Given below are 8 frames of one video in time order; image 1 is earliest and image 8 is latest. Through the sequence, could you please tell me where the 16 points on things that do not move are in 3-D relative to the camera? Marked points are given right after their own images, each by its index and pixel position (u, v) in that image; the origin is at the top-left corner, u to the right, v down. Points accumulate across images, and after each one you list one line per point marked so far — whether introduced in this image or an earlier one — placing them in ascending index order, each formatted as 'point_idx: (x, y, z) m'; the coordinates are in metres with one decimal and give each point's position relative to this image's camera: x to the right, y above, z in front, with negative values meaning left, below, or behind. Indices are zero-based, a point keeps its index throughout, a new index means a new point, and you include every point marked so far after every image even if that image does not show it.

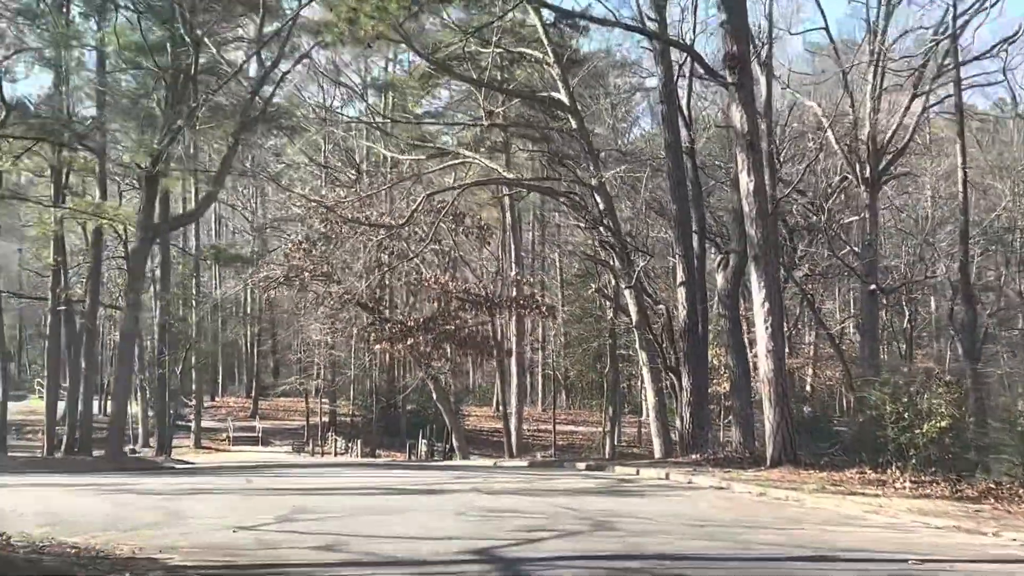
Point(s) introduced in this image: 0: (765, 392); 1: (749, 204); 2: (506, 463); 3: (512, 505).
0: (+4.0, -1.6, +14.5) m
1: (+3.8, +1.4, +14.7) m
2: (-0.2, -3.8, +19.9) m
3: (0.0, -2.2, +9.4) m
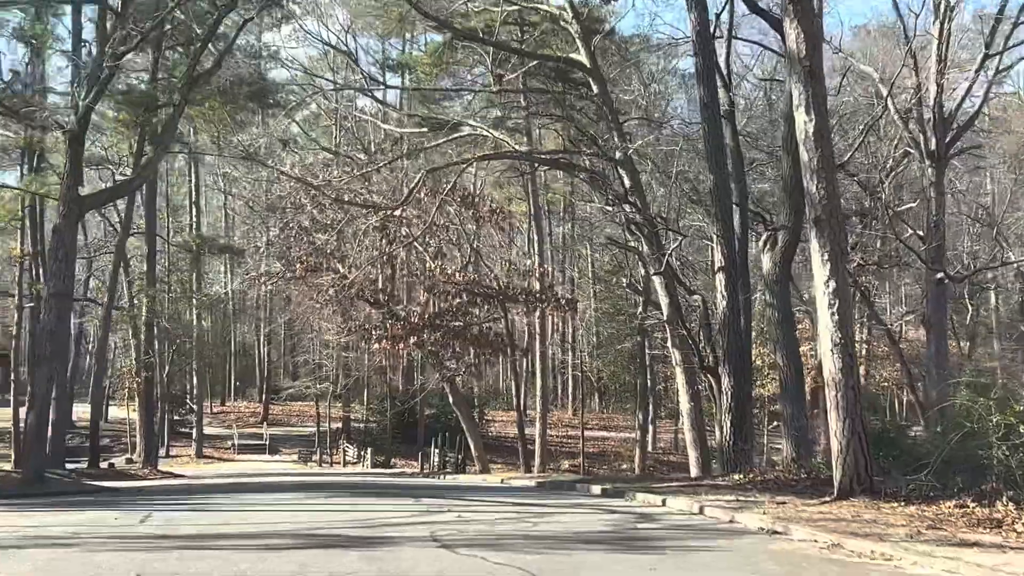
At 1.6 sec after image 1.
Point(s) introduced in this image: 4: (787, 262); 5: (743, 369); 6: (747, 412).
0: (+3.9, -1.3, +11.3) m
1: (+3.7, +1.7, +11.5) m
2: (0.0, -3.6, +16.9) m
3: (-0.3, -2.0, +6.4) m
4: (+5.1, +0.5, +17.1) m
5: (+4.6, -1.6, +18.5) m
6: (+4.7, -2.5, +18.4) m
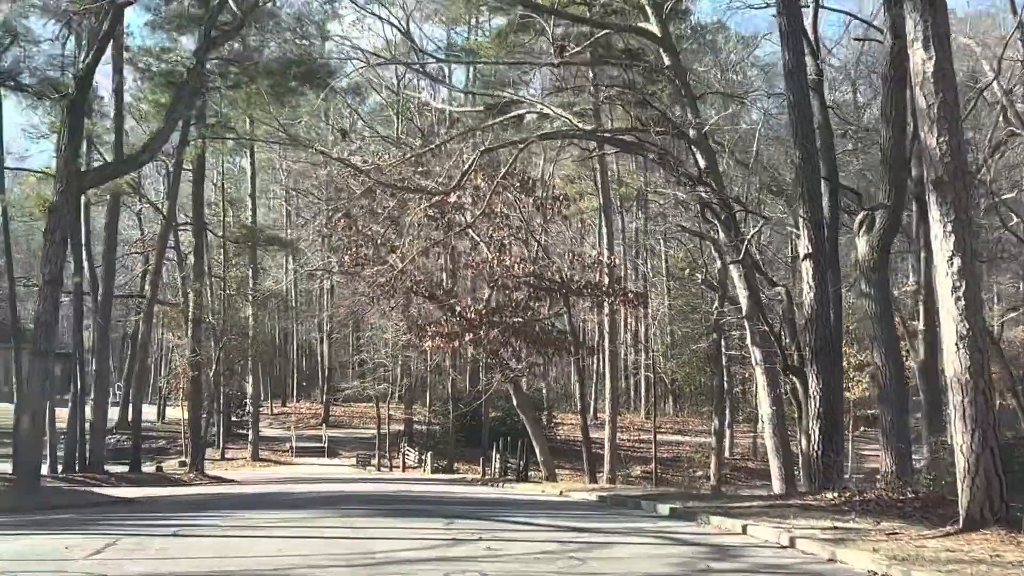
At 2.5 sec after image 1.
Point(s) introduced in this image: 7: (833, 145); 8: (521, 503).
0: (+4.4, -1.1, +9.2) m
1: (+4.2, +1.9, +9.4) m
2: (+0.9, -3.4, +15.0) m
3: (-0.2, -1.8, +4.6) m
4: (+6.0, +0.6, +14.9) m
5: (+5.7, -1.4, +16.3) m
6: (+5.7, -2.3, +16.2) m
7: (+6.2, +2.8, +17.9) m
8: (+0.1, -3.1, +13.1) m
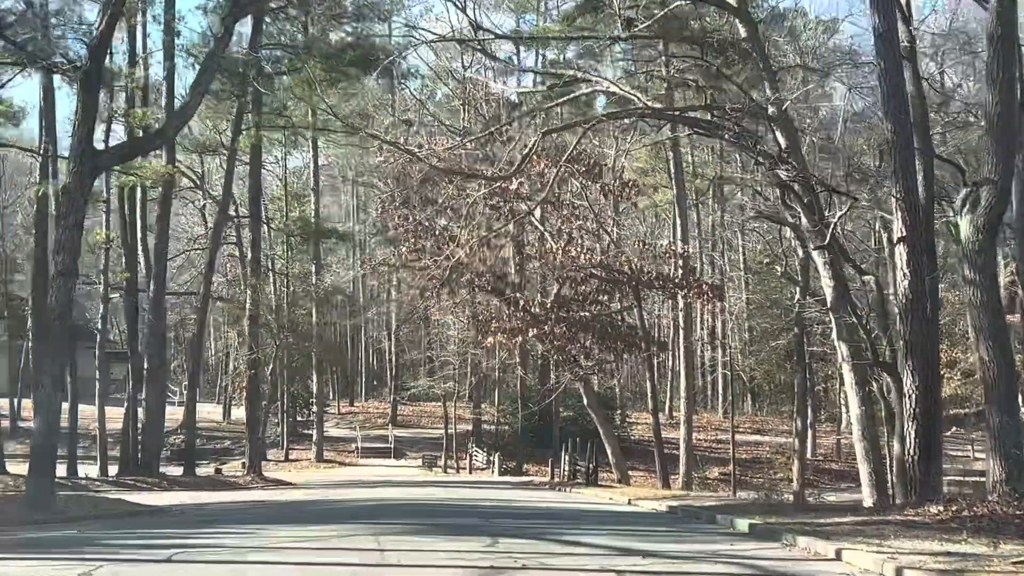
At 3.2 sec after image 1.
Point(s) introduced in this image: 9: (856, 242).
0: (+4.8, -1.0, +7.7) m
1: (+4.6, +2.1, +7.9) m
2: (+1.8, -3.3, +13.8) m
3: (-0.1, -1.7, +3.5) m
4: (+6.9, +0.8, +13.2) m
5: (+6.7, -1.2, +14.6) m
6: (+6.7, -2.1, +14.6) m
7: (+7.3, +3.0, +16.2) m
8: (+0.9, -2.9, +11.9) m
9: (+7.4, +1.0, +19.8) m
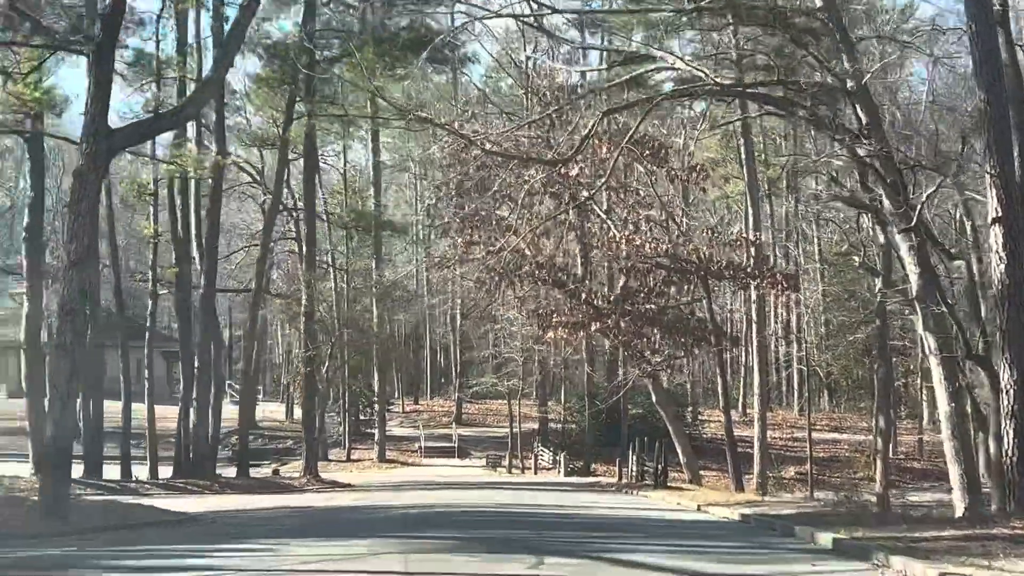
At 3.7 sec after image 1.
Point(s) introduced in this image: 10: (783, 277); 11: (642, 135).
0: (+5.1, -0.8, +6.4) m
1: (+4.9, +2.2, +6.6) m
2: (+2.6, -3.1, +12.7) m
3: (-0.1, -1.6, +2.6) m
4: (+7.6, +1.1, +11.7) m
5: (+7.5, -1.0, +13.2) m
6: (+7.6, -1.9, +13.1) m
7: (+8.2, +3.2, +14.7) m
8: (+1.6, -2.8, +10.9) m
9: (+8.6, +1.2, +18.3) m
10: (+5.4, +0.2, +18.4) m
11: (+2.6, +3.1, +18.6) m
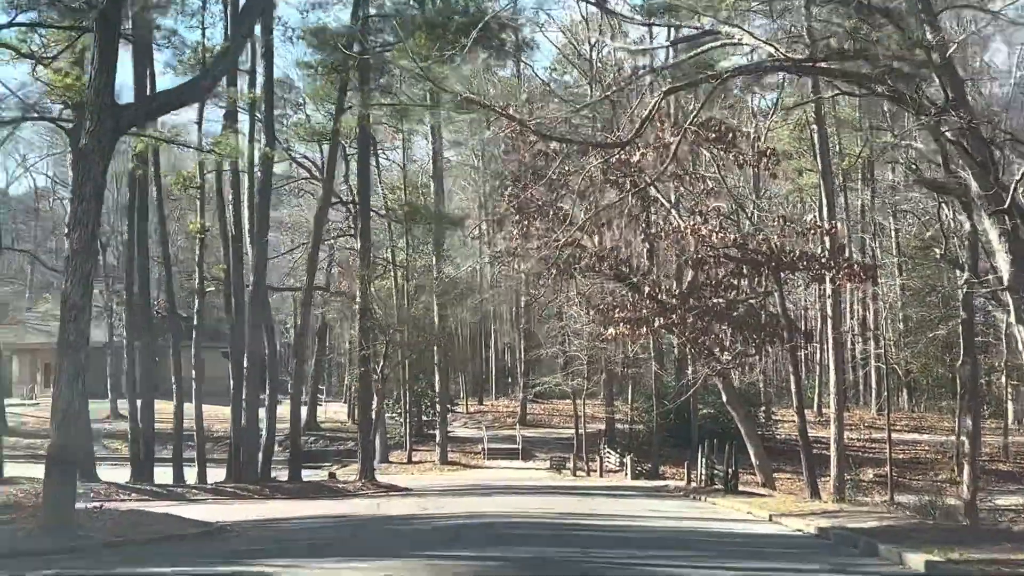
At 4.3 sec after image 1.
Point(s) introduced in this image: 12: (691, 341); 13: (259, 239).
0: (+5.3, -0.7, +5.2) m
1: (+5.0, +2.4, +5.4) m
2: (+3.3, -3.0, +11.6) m
3: (-0.2, -1.5, +1.7) m
4: (+8.1, +1.2, +10.3) m
5: (+8.2, -0.8, +11.8) m
6: (+8.3, -1.7, +11.7) m
7: (+8.9, +3.4, +13.2) m
8: (+2.1, -2.7, +9.9) m
9: (+9.6, +1.4, +16.8) m
10: (+6.5, +0.4, +17.1) m
11: (+3.7, +3.2, +17.6) m
12: (+3.4, -1.0, +17.9) m
13: (-5.2, +1.0, +18.9) m
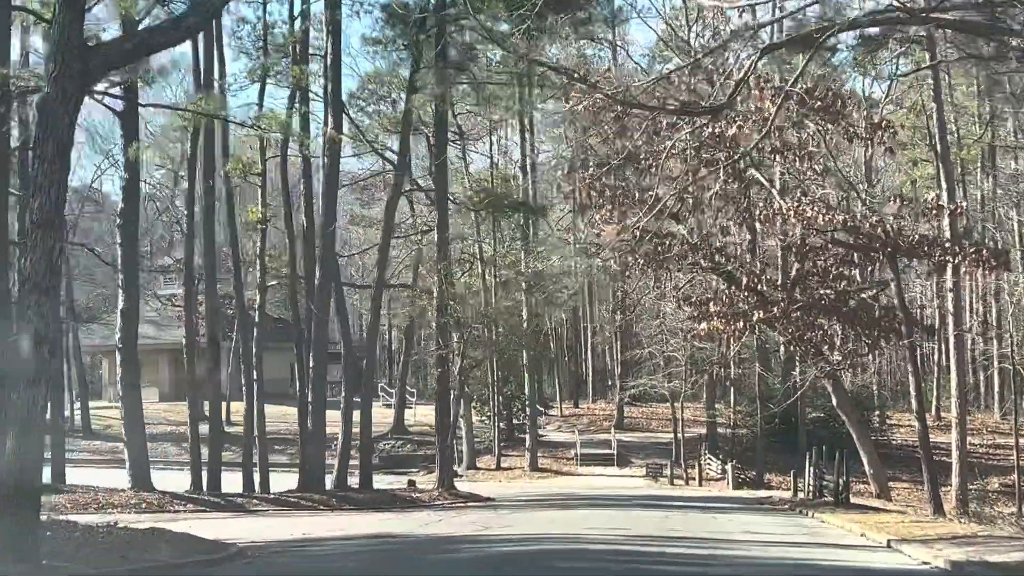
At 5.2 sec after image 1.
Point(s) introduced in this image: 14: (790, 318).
0: (+5.3, -0.5, +3.2) m
1: (+5.1, +2.5, +3.4) m
2: (+4.1, -2.9, +9.8) m
3: (-0.5, -1.4, +0.4) m
4: (+8.7, +1.4, +8.0) m
5: (+8.9, -0.6, +9.4) m
6: (+9.0, -1.5, +9.3) m
7: (+9.7, +3.6, +10.8) m
8: (+2.7, -2.6, +8.3) m
9: (+10.9, +1.7, +14.3) m
10: (+7.8, +0.5, +14.9) m
11: (+5.0, +3.4, +15.7) m
12: (+4.9, -0.9, +16.1) m
13: (-3.6, +1.0, +18.0) m
14: (+4.4, -0.5, +14.5) m
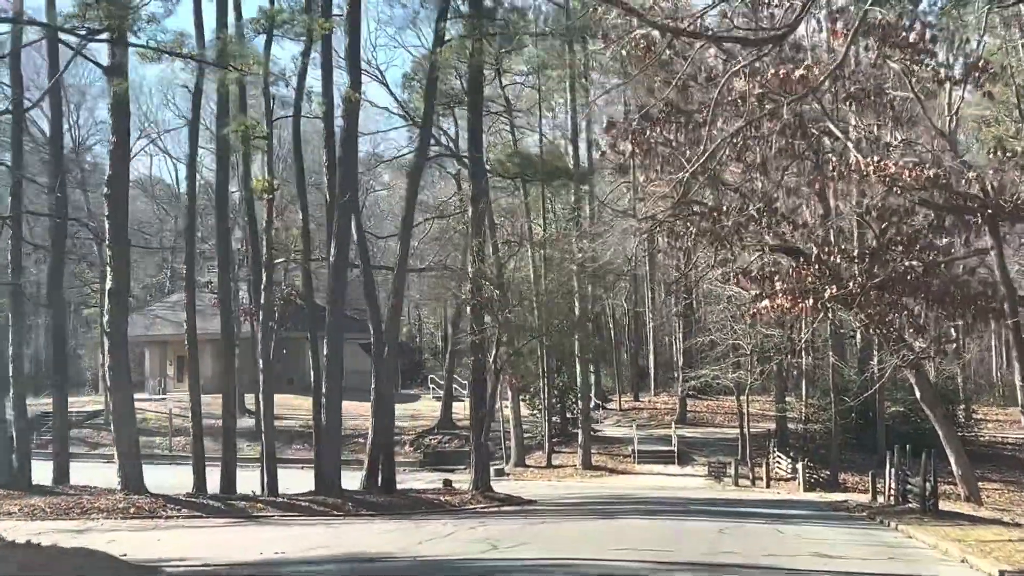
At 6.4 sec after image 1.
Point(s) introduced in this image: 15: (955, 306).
0: (+4.9, -0.2, +0.9) m
1: (+4.6, +2.8, +1.2) m
2: (+4.2, -2.6, +7.7) m
3: (-1.1, -1.2, -1.4) m
4: (+8.6, +1.8, +5.5) m
5: (+8.9, -0.2, +6.9) m
6: (+9.0, -1.1, +6.8) m
7: (+9.8, +4.0, +8.2) m
8: (+2.7, -2.3, +6.2) m
9: (+11.2, +2.1, +11.6) m
10: (+8.2, +0.9, +12.5) m
11: (+5.4, +3.7, +13.4) m
12: (+5.4, -0.5, +13.8) m
13: (-3.0, +1.4, +16.3) m
14: (+4.7, -0.1, +12.3) m
15: (+6.4, -0.2, +13.9) m
